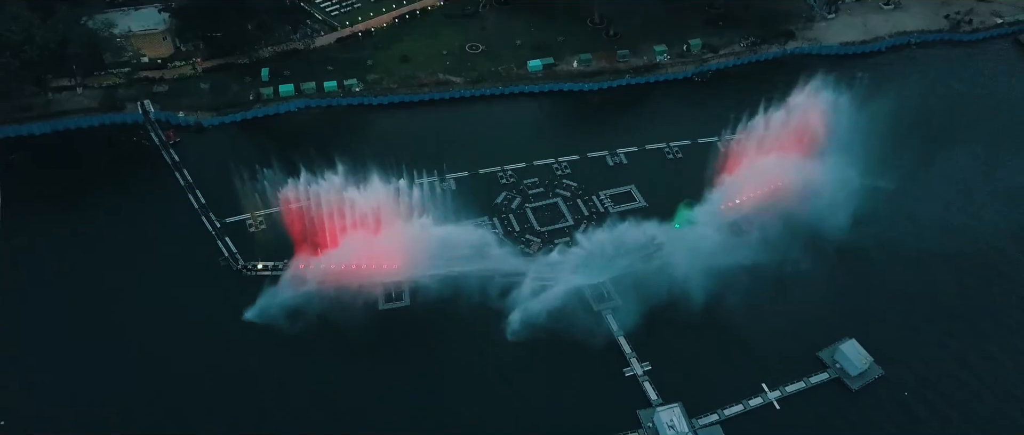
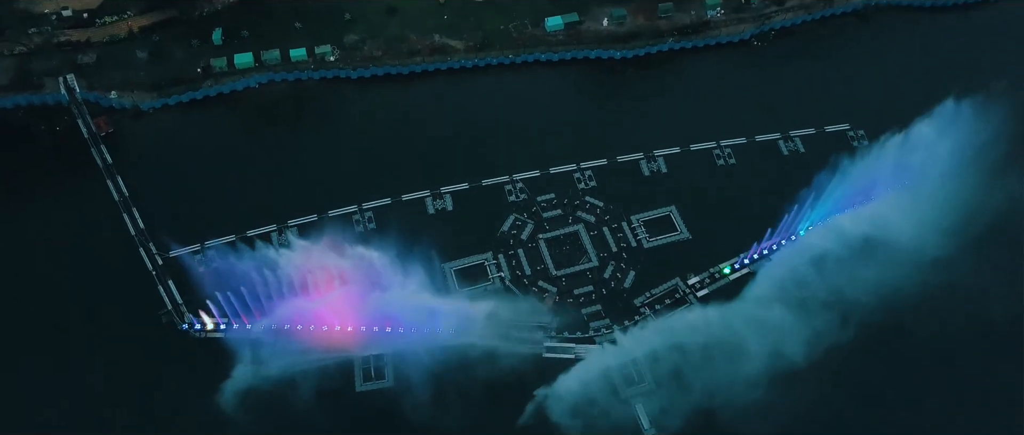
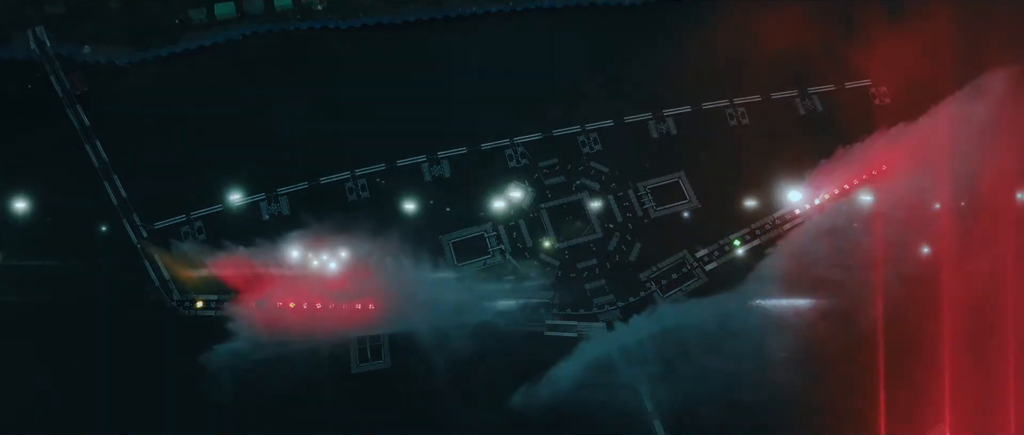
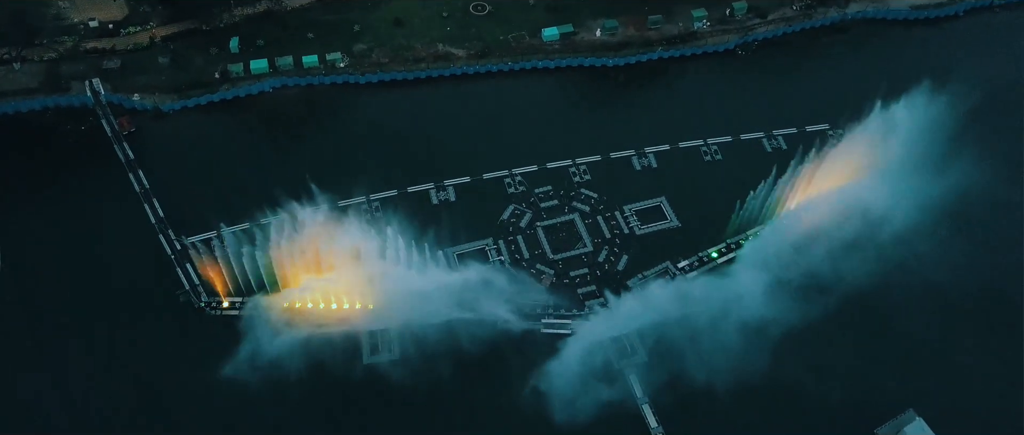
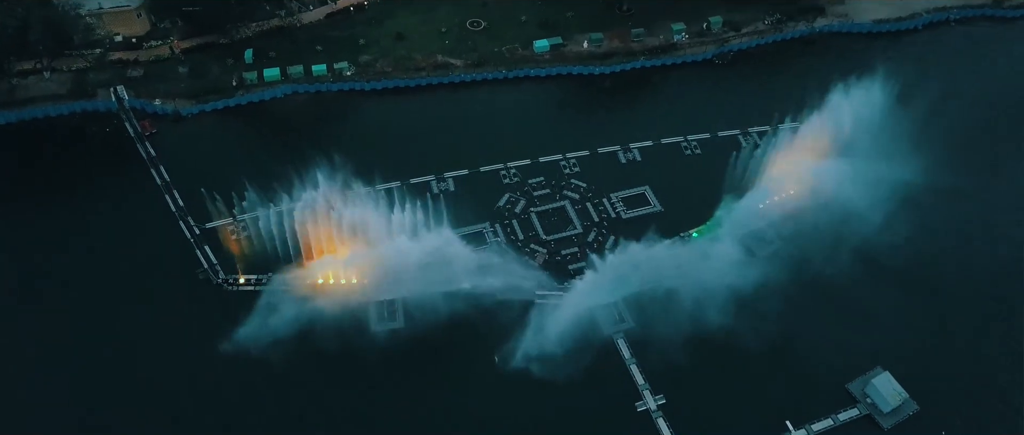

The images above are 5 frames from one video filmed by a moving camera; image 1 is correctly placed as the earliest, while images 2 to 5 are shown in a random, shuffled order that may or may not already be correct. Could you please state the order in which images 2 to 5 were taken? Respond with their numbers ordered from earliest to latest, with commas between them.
5, 4, 2, 3
